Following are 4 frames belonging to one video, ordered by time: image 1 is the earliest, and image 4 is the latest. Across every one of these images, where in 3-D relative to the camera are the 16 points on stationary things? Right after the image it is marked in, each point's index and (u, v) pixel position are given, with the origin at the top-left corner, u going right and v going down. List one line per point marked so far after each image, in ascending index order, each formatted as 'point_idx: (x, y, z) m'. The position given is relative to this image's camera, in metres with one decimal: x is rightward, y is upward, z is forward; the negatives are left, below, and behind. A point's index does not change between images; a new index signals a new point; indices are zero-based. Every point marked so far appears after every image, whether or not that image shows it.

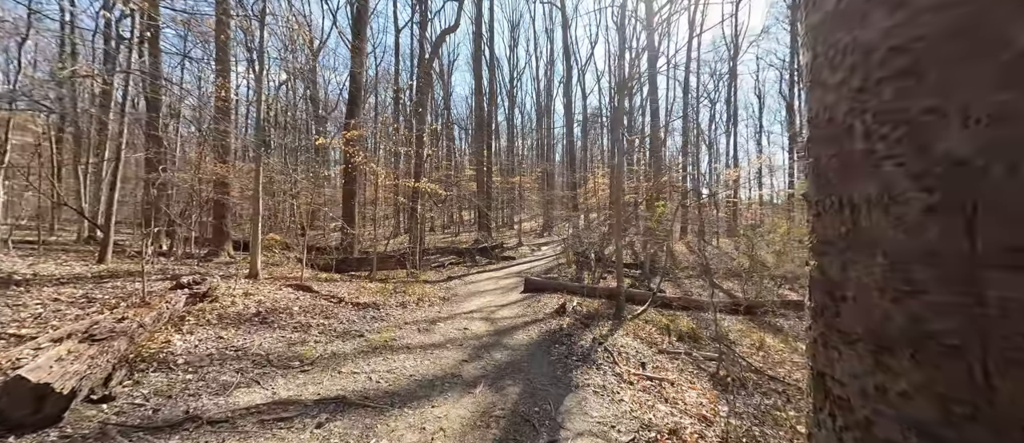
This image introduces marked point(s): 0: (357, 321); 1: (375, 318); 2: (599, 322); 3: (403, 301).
0: (-2.2, -1.4, +5.4) m
1: (-2.1, -1.5, +5.8) m
2: (+1.6, -1.8, +7.0) m
3: (-2.2, -1.6, +7.6) m
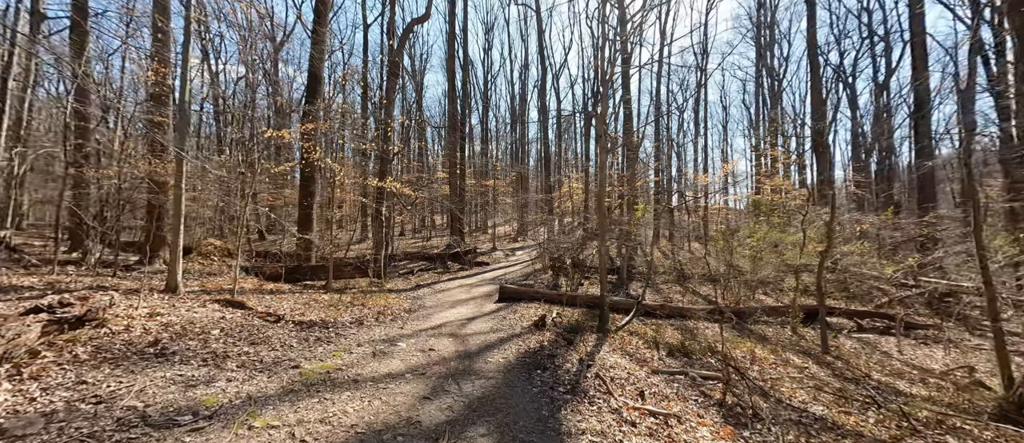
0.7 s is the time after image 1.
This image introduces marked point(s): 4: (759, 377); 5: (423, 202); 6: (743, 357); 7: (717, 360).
0: (-2.5, -1.4, +4.4) m
1: (-2.4, -1.5, +4.8) m
2: (+1.2, -1.9, +6.3) m
3: (-2.6, -1.6, +6.6) m
4: (+3.6, -2.2, +5.5) m
5: (-4.7, +1.0, +19.9) m
6: (+3.9, -2.3, +6.5) m
7: (+3.2, -2.2, +6.0) m
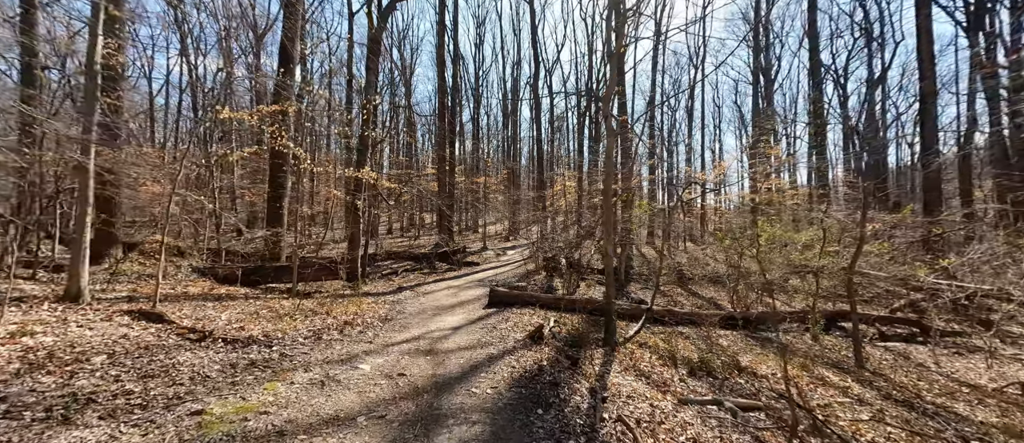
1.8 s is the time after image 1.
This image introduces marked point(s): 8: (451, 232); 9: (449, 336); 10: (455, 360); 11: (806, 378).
0: (-2.6, -1.3, +3.3) m
1: (-2.5, -1.4, +3.7) m
2: (+1.0, -1.8, +5.2) m
3: (-2.8, -1.5, +5.5) m
4: (+3.4, -2.2, +4.5) m
5: (-5.1, +1.1, +18.8) m
6: (+3.8, -2.2, +5.6) m
7: (+3.1, -2.1, +5.0) m
8: (-3.2, -0.5, +19.7) m
9: (-1.0, -1.8, +5.9) m
10: (-0.7, -1.7, +4.8) m
11: (+4.2, -2.3, +5.5) m
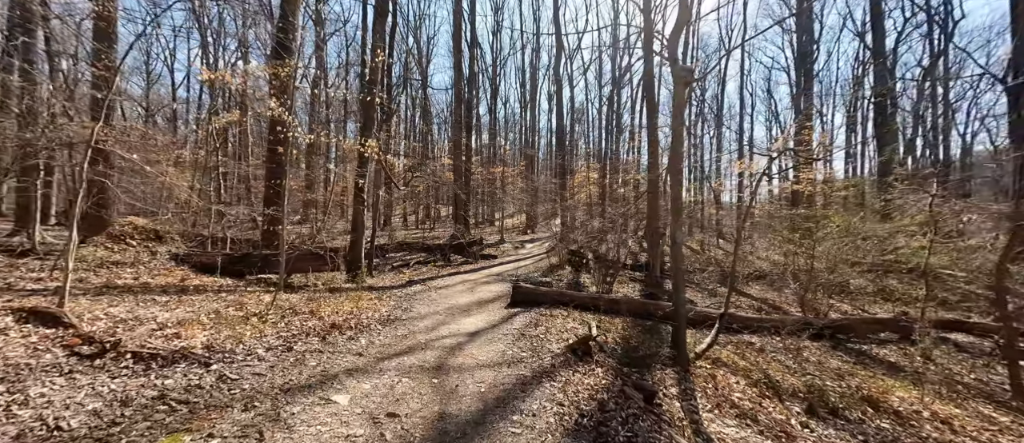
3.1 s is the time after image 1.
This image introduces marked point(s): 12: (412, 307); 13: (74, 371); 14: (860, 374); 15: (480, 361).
0: (-2.3, -1.0, +2.0) m
1: (-2.2, -1.1, +2.4) m
2: (+1.4, -1.5, +3.8) m
3: (-2.3, -1.2, +4.2) m
4: (+3.8, -1.9, +3.0) m
5: (-4.1, +1.7, +17.5) m
6: (+4.2, -2.0, +4.0) m
7: (+3.5, -1.8, +3.4) m
8: (-2.1, 0.0, +18.4) m
9: (-0.6, -1.5, +4.6) m
10: (-0.3, -1.4, +3.4) m
11: (+4.6, -2.0, +3.9) m
12: (-1.7, -1.5, +6.7) m
13: (-2.8, -0.9, +2.5) m
14: (+4.7, -2.0, +5.1) m
15: (-0.3, -1.5, +4.0) m
